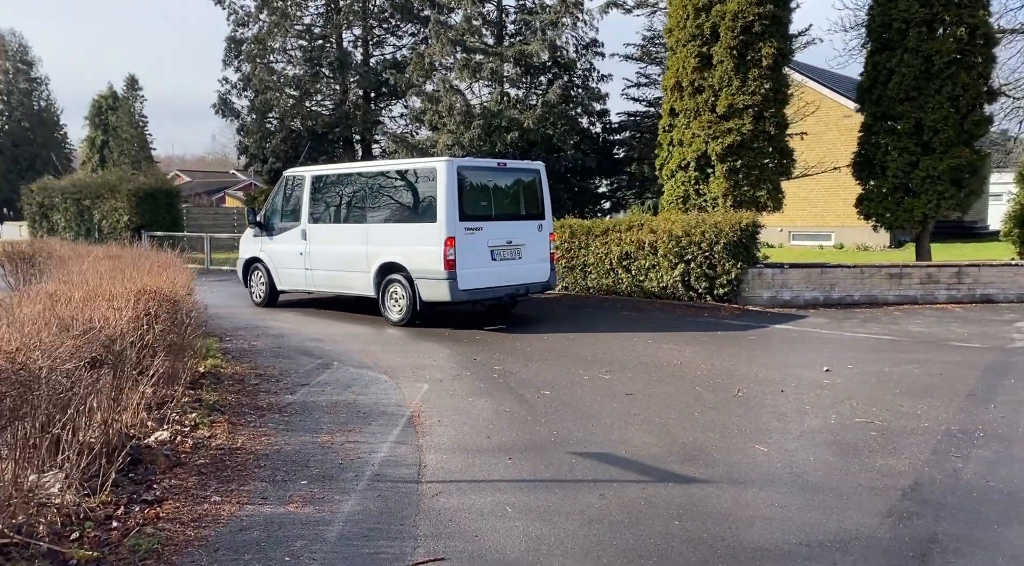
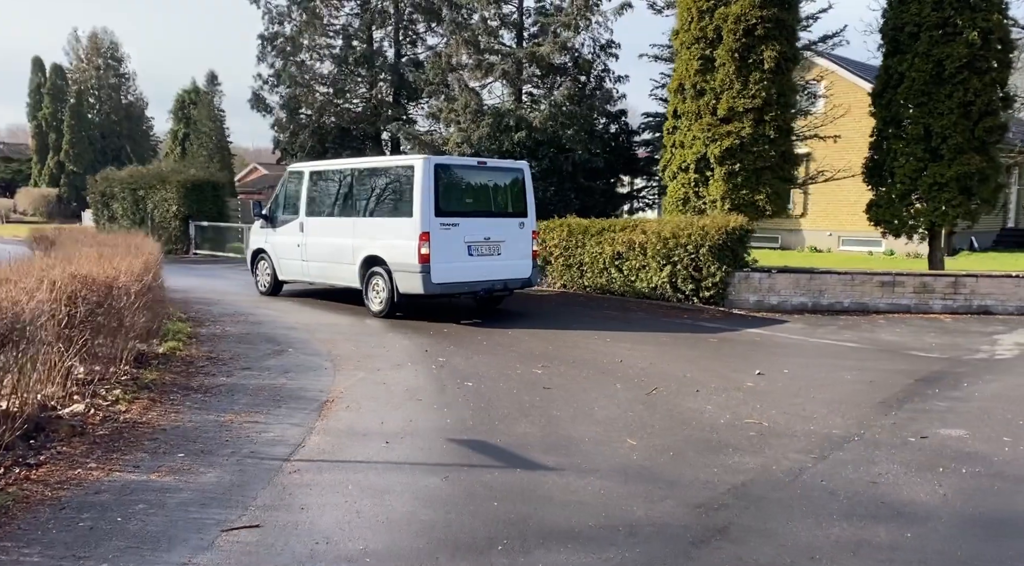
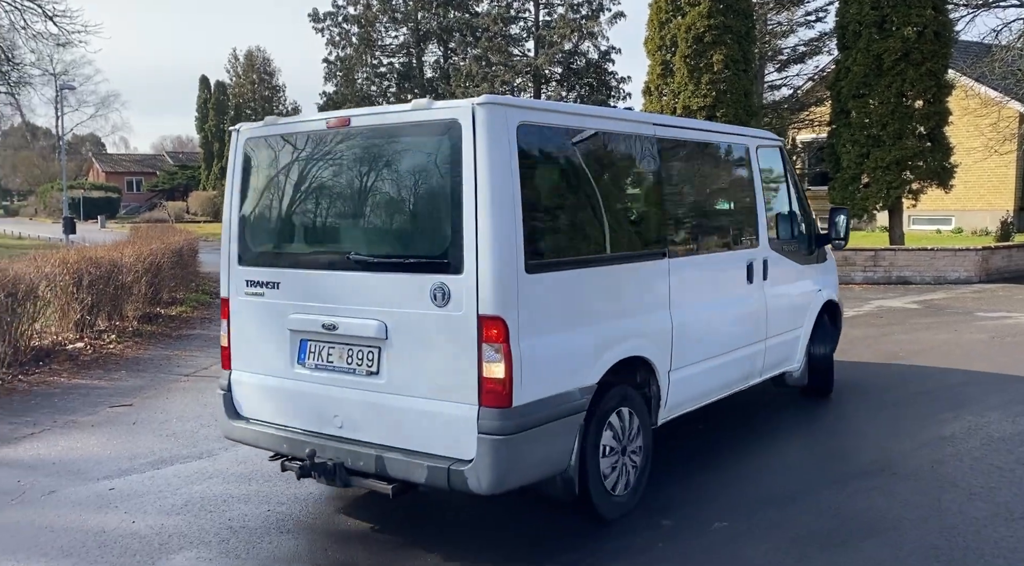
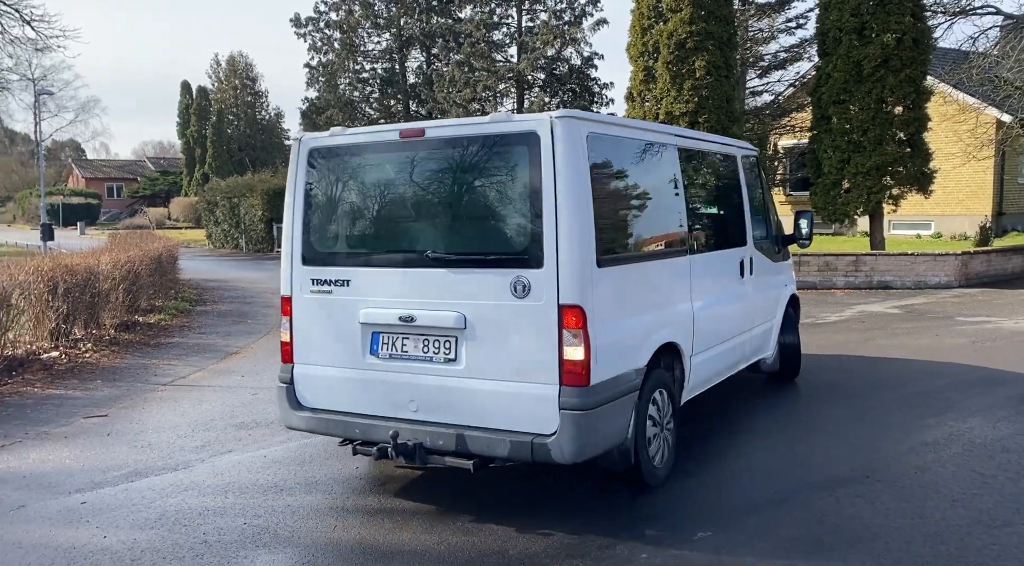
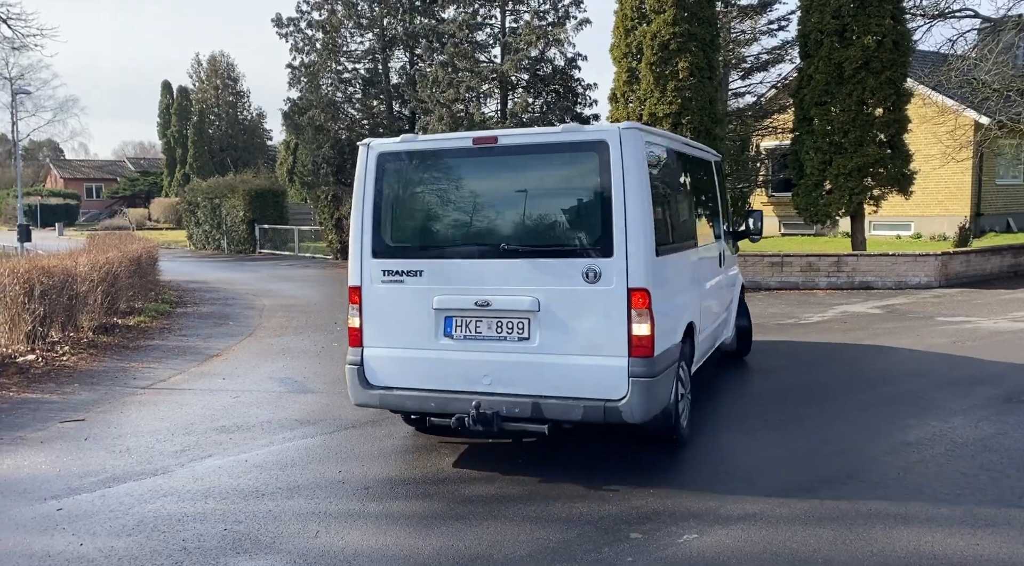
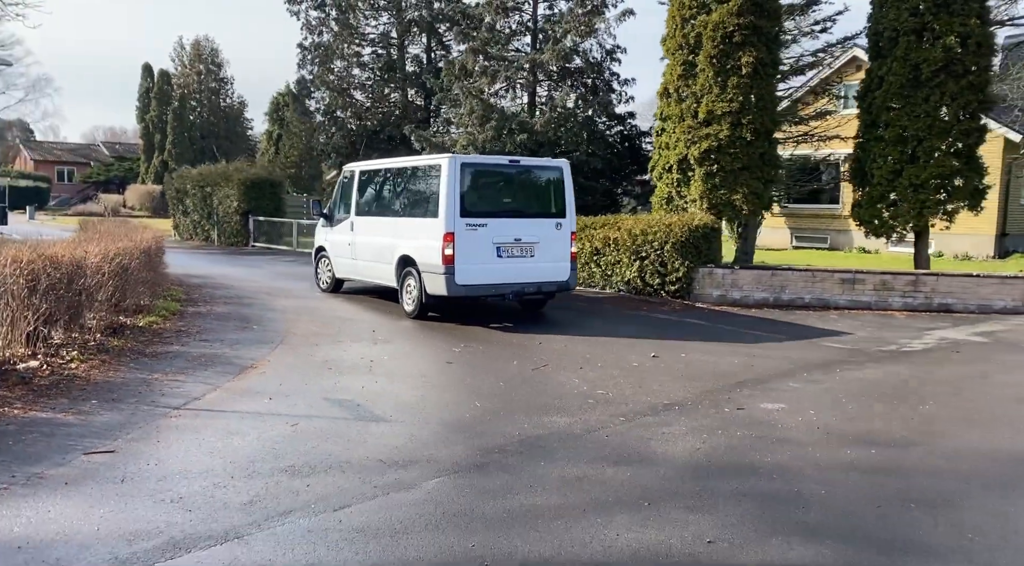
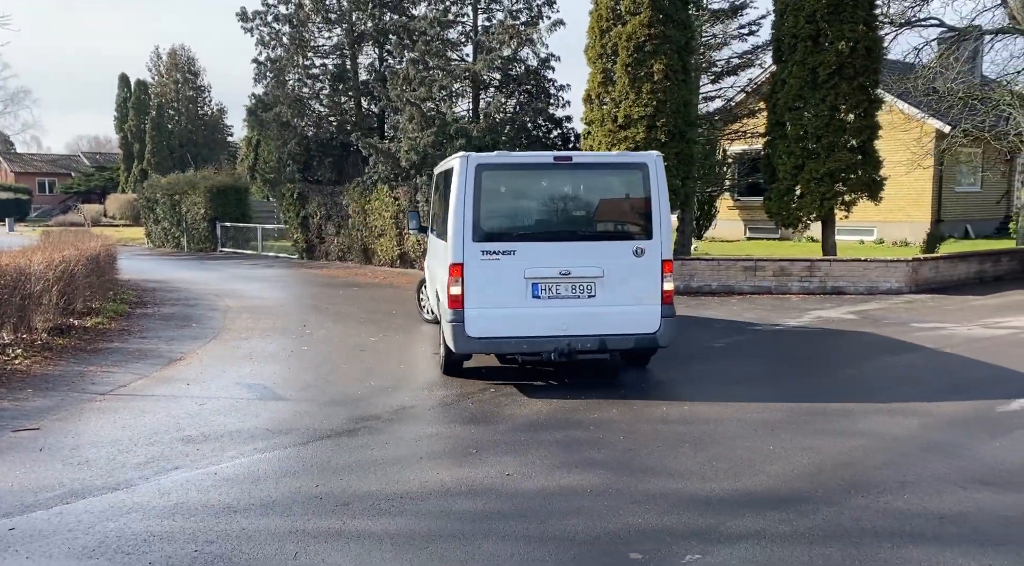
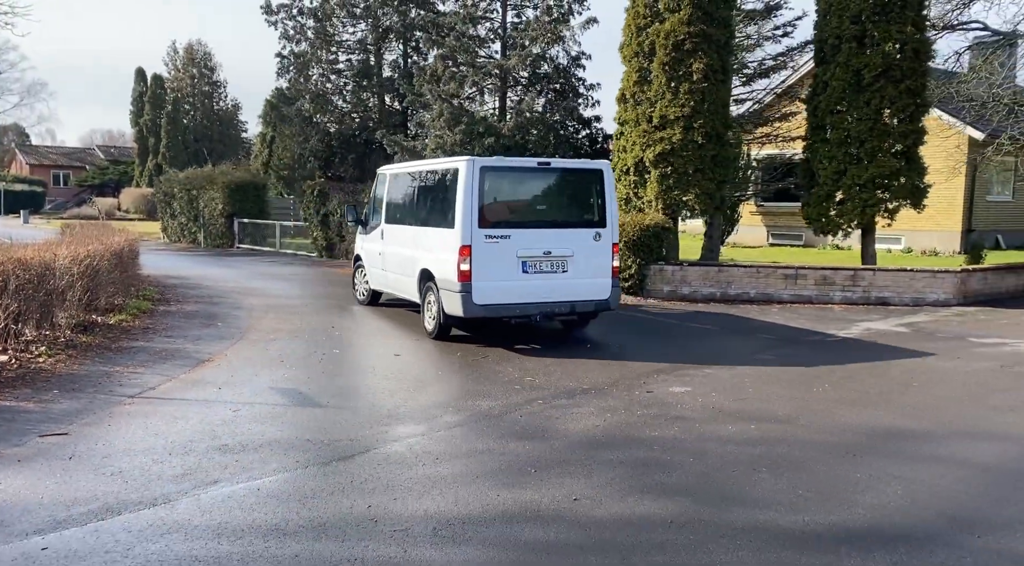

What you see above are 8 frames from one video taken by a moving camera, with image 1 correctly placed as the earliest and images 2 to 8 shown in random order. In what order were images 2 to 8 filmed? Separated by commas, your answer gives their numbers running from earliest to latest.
2, 6, 8, 7, 5, 4, 3
